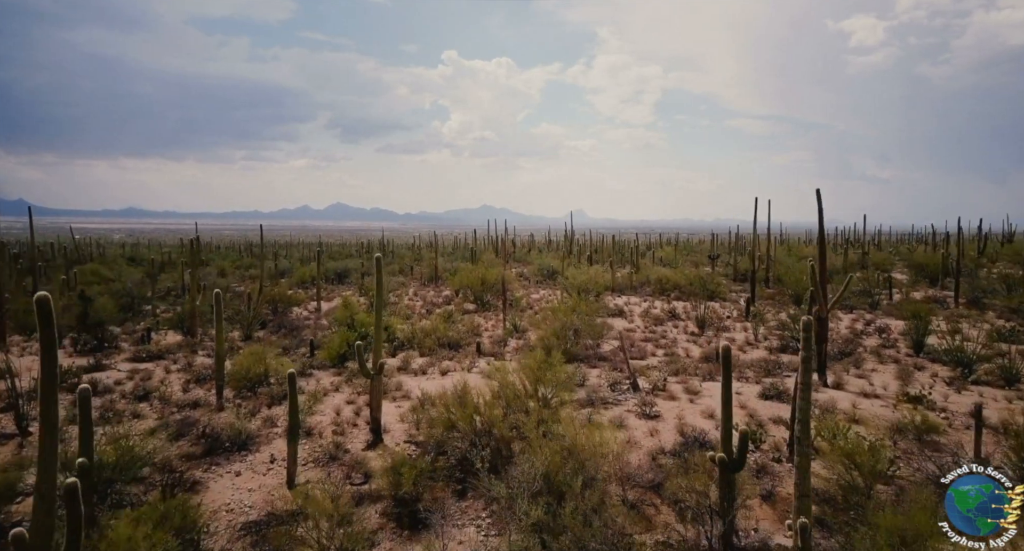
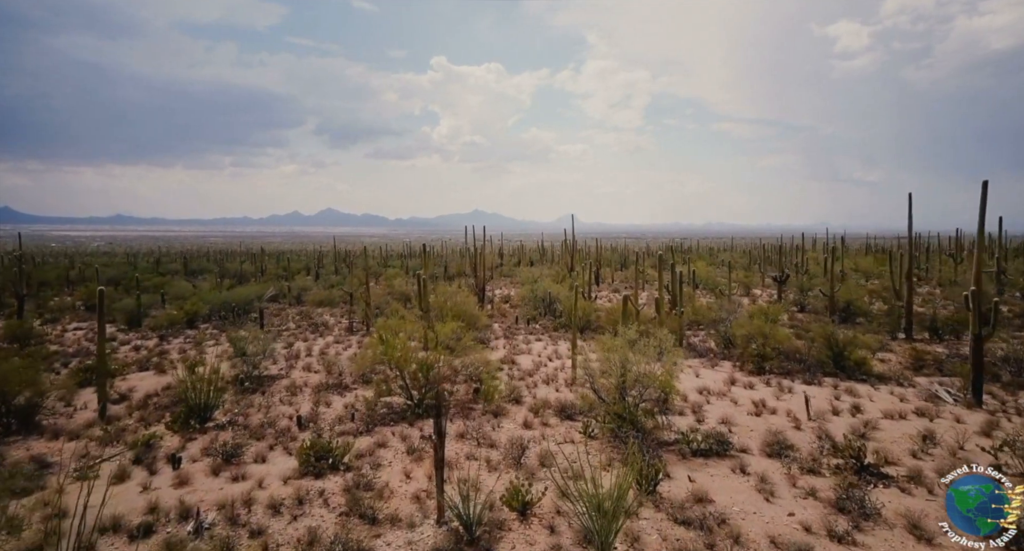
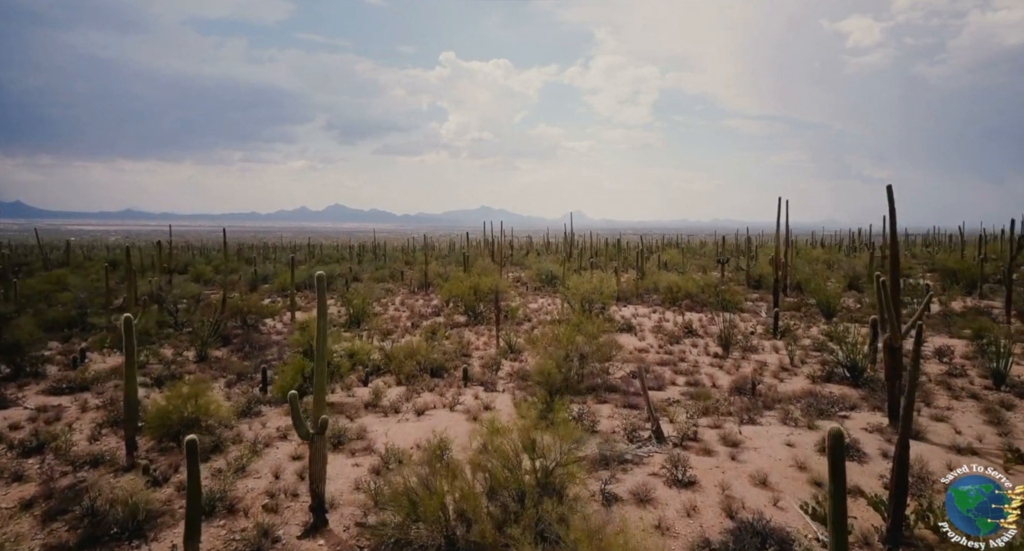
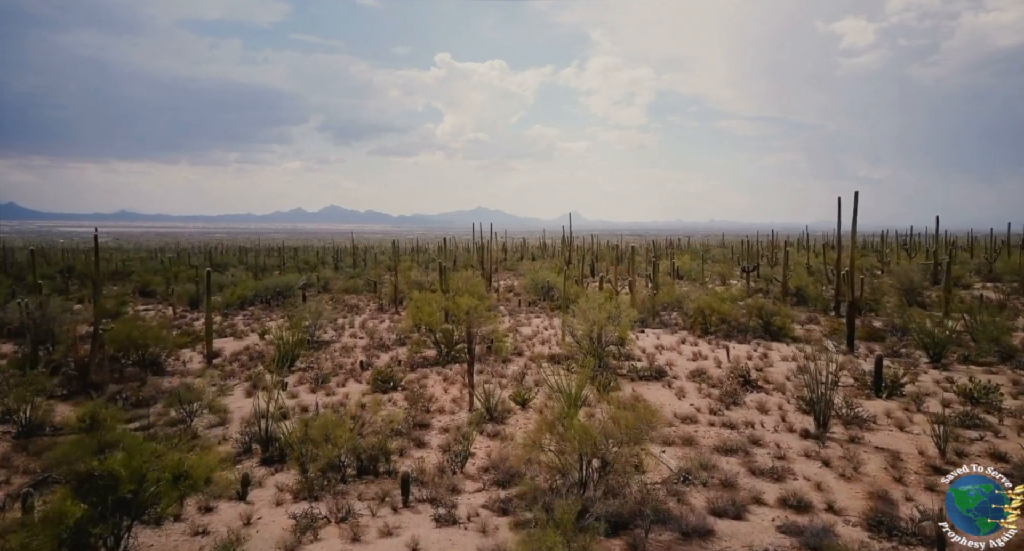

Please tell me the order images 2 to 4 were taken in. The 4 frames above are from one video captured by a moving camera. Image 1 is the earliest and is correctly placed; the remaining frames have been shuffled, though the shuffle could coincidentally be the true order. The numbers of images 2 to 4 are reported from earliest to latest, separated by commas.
3, 4, 2
